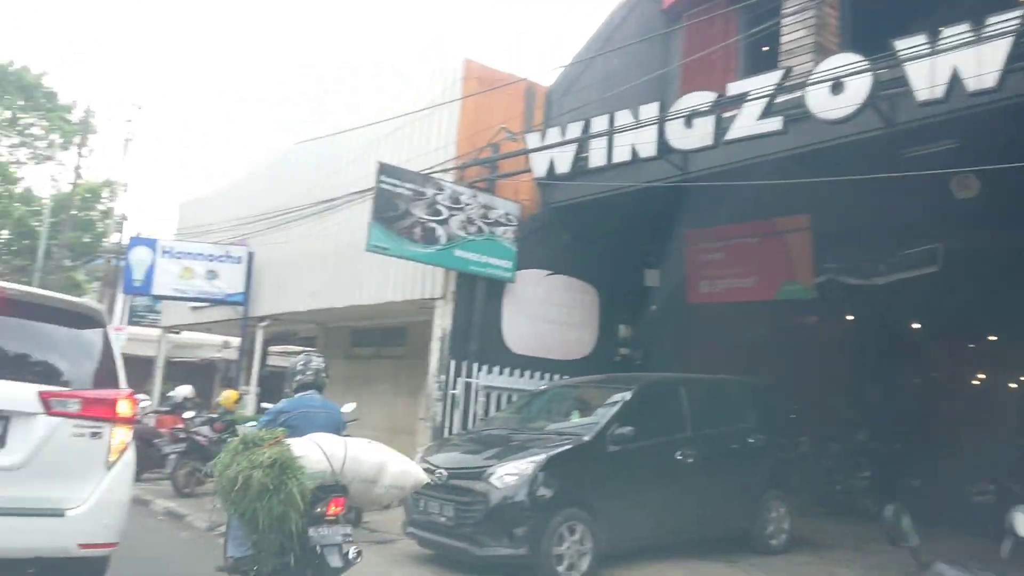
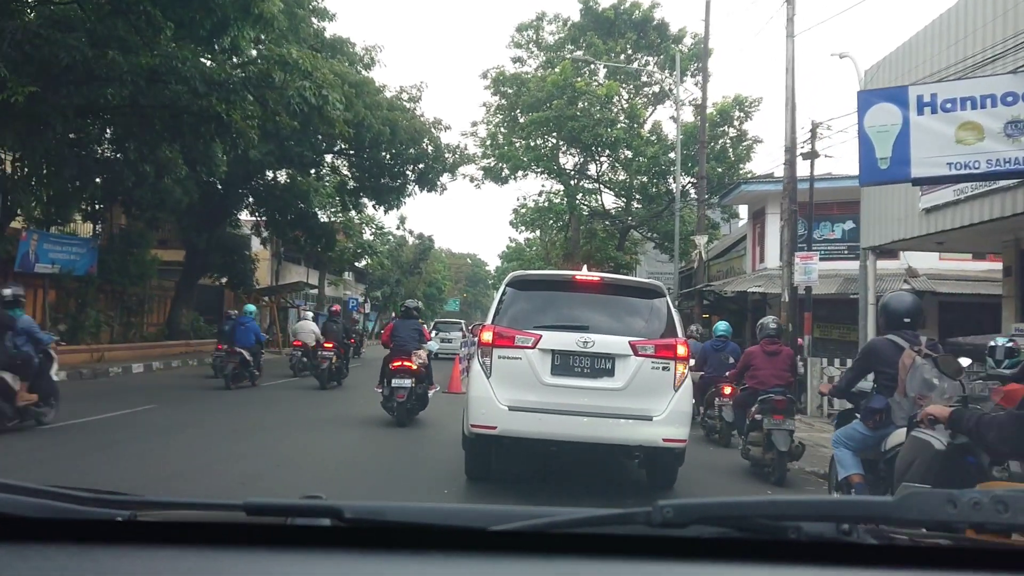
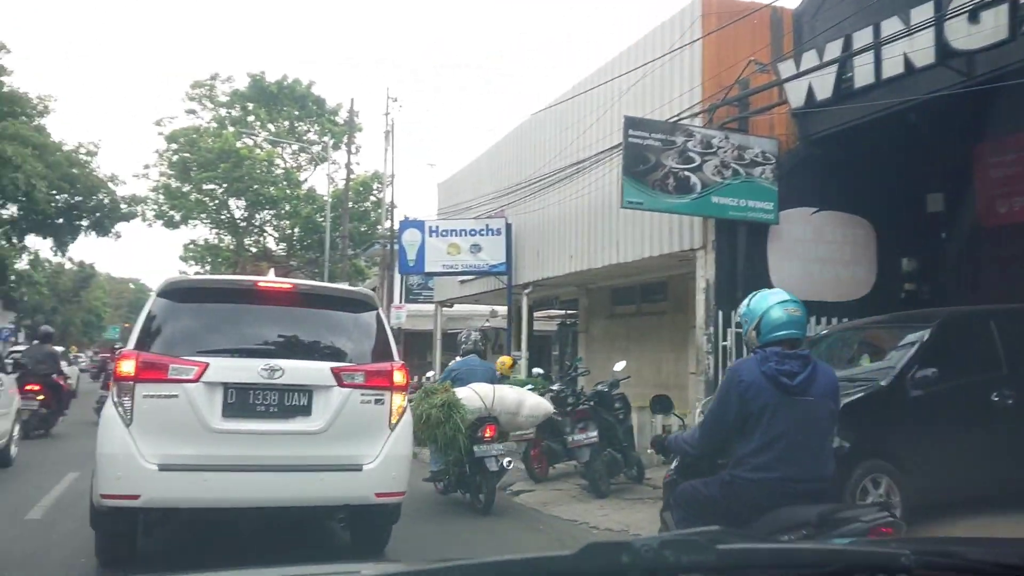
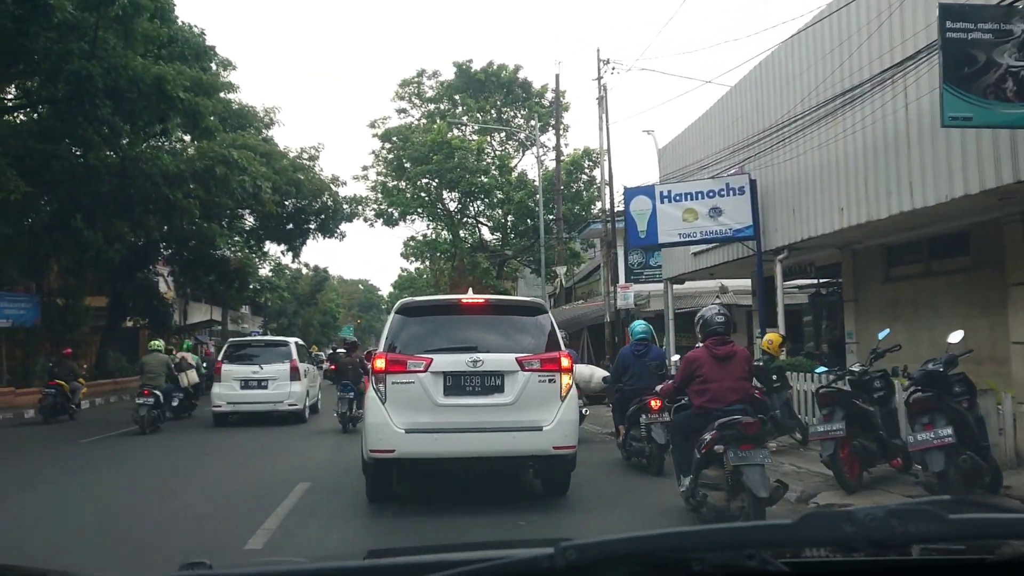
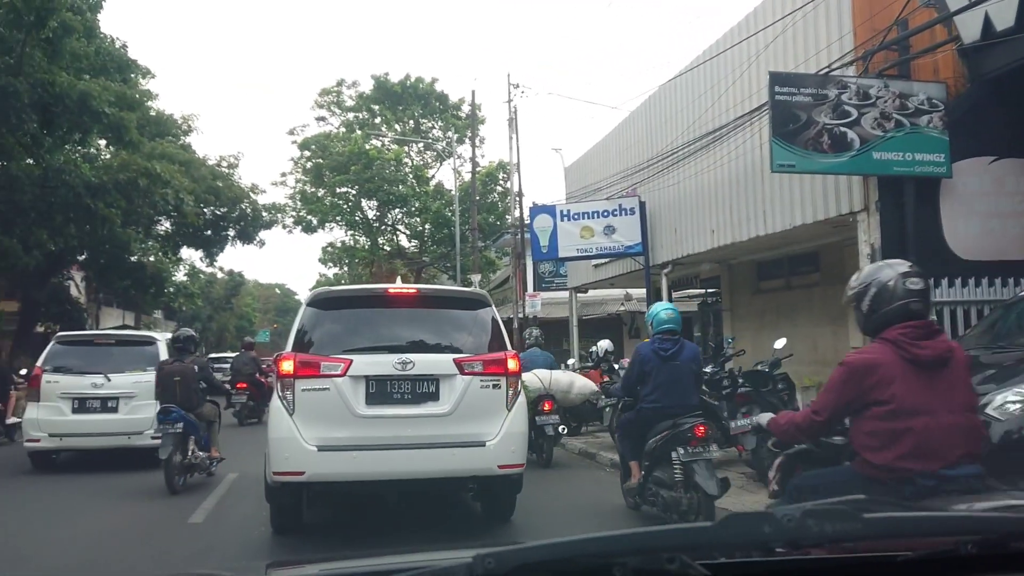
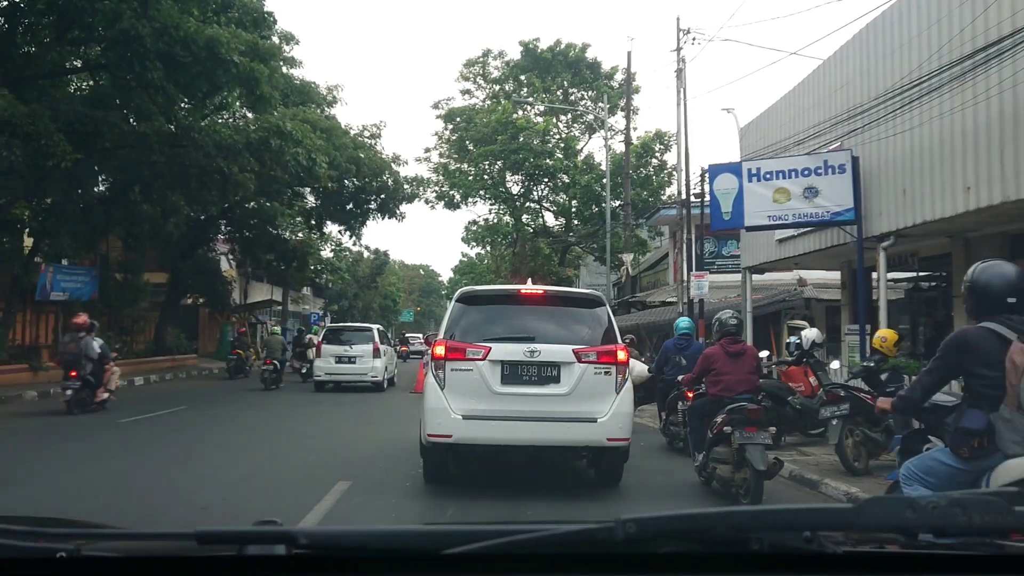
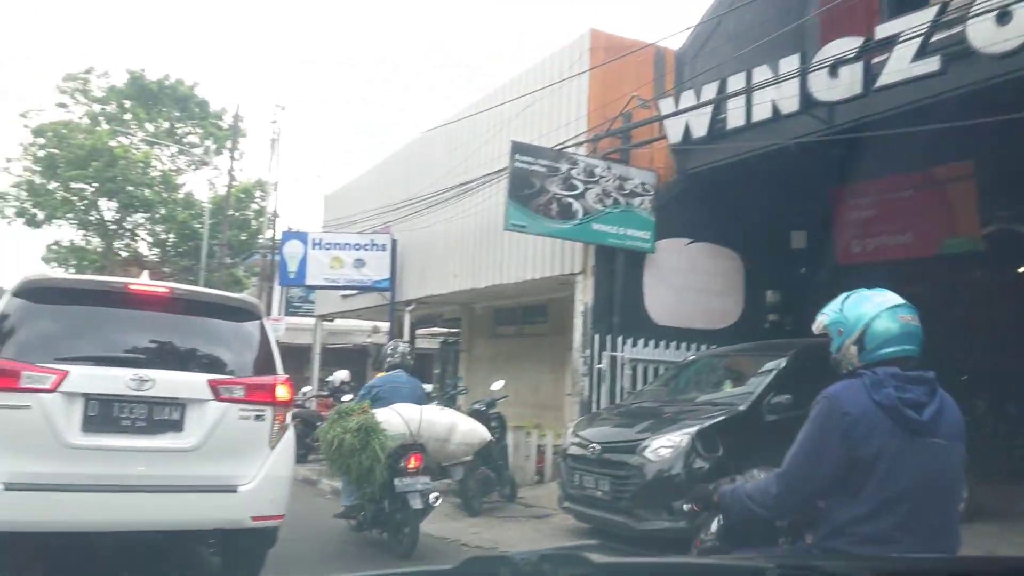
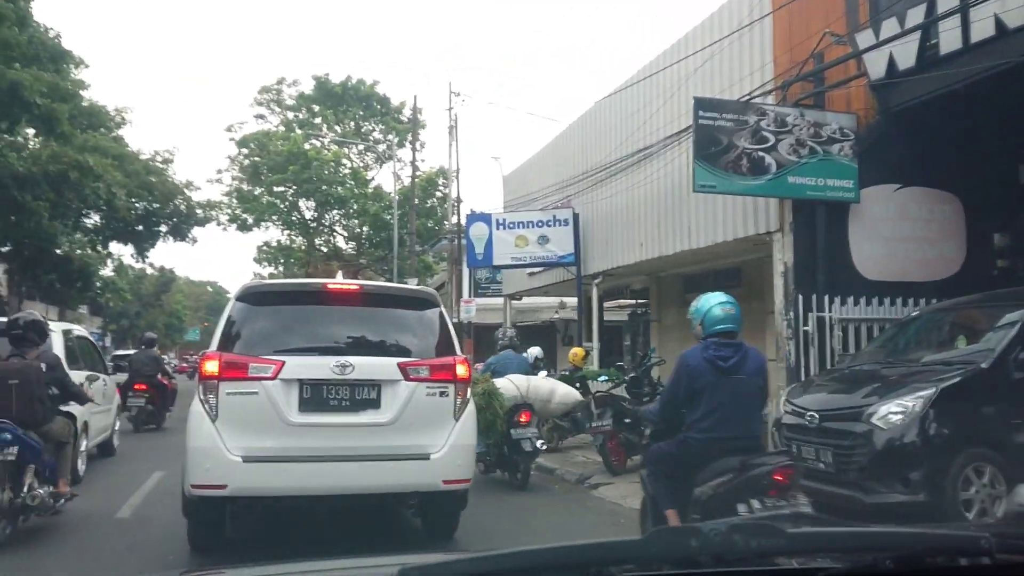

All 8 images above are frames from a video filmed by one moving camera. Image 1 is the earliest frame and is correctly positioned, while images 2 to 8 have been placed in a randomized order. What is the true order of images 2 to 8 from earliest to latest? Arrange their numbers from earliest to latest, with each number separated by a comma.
7, 3, 8, 5, 4, 6, 2
